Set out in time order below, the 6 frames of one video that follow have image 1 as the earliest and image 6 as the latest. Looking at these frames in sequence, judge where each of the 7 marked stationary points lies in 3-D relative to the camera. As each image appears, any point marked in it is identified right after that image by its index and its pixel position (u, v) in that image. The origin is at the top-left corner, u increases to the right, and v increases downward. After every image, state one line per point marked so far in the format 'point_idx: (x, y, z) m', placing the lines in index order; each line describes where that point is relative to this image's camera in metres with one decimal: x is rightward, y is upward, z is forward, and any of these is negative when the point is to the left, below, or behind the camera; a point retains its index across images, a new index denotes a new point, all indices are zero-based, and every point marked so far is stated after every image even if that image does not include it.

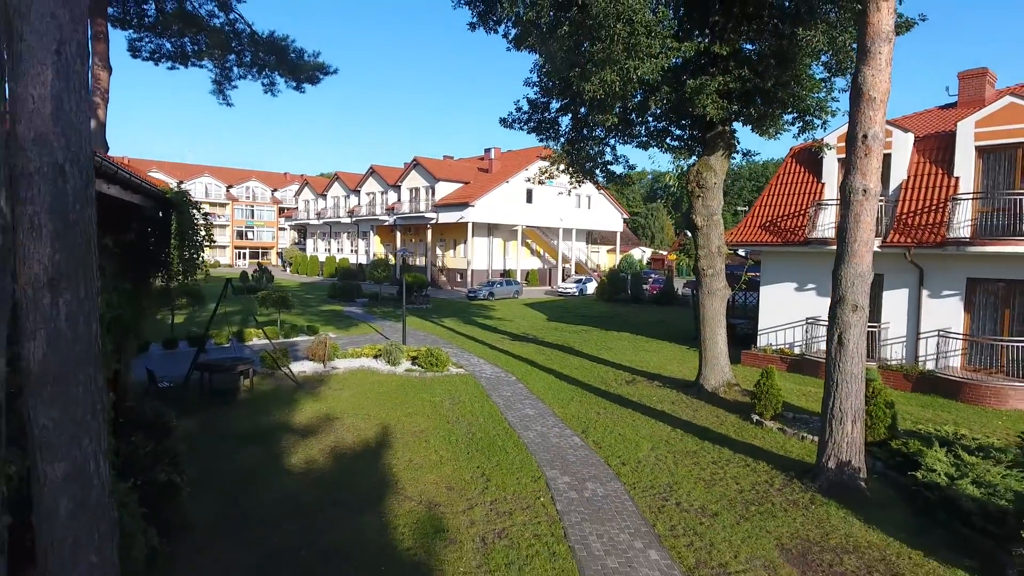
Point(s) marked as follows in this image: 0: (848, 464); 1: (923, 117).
0: (+4.0, -2.1, +7.1) m
1: (+10.1, +4.2, +14.7) m
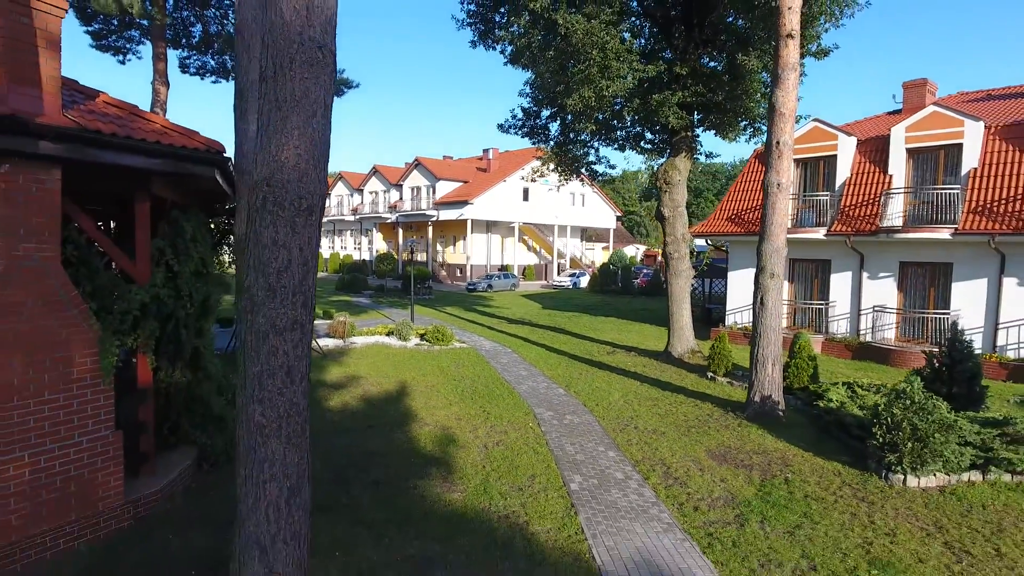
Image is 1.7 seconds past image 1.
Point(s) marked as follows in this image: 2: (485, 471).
0: (+3.9, -1.7, +9.1) m
1: (+10.0, +4.7, +16.8) m
2: (-0.3, -2.2, +7.1) m
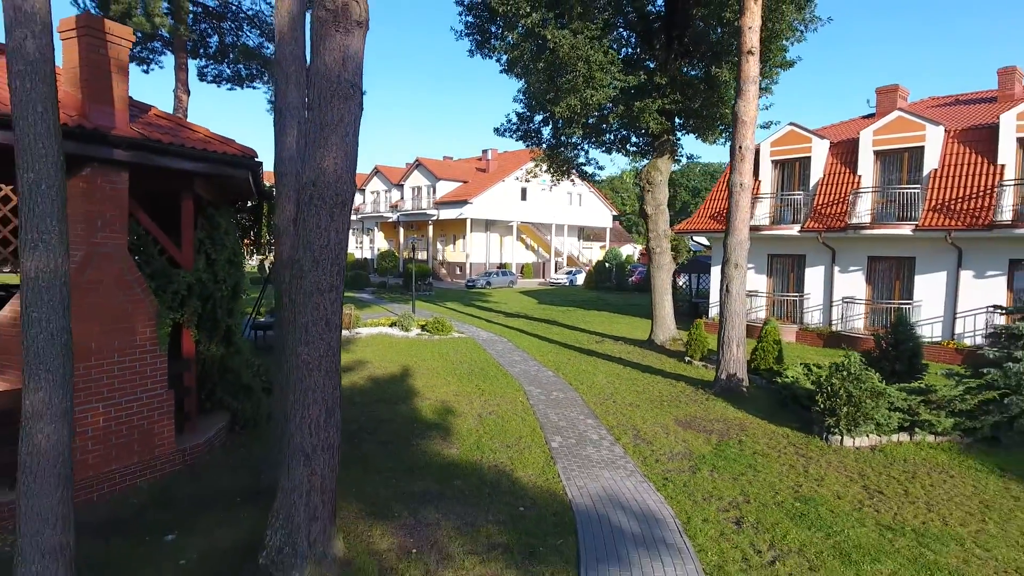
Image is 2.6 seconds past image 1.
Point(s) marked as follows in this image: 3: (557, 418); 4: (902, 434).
0: (+3.8, -1.5, +10.2) m
1: (+9.8, +4.8, +17.8) m
2: (-0.5, -2.0, +8.2) m
3: (+0.7, -2.0, +8.9) m
4: (+5.2, -1.9, +8.0) m
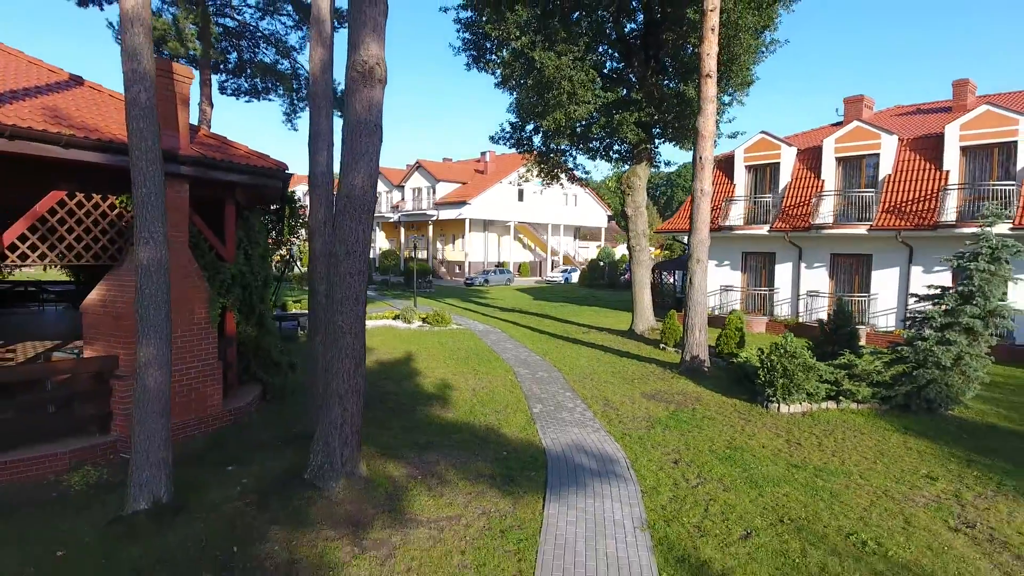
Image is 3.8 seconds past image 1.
0: (+3.6, -1.3, +11.6) m
1: (+9.6, +5.0, +19.3) m
2: (-0.7, -1.9, +9.6) m
3: (+0.5, -1.8, +10.4) m
4: (+5.0, -1.8, +9.5) m
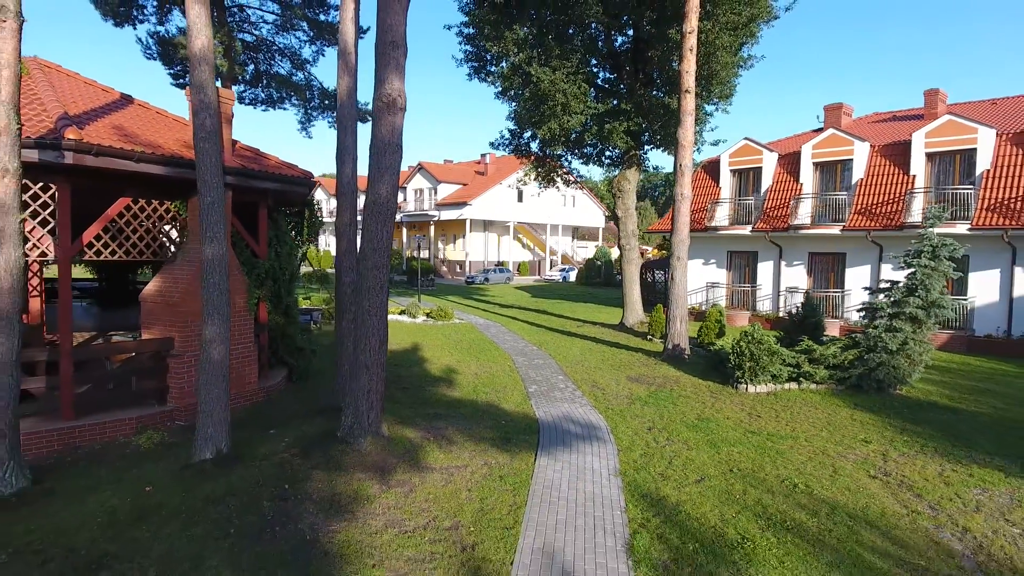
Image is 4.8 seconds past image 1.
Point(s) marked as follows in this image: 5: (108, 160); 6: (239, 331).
0: (+3.6, -1.2, +12.8) m
1: (+9.6, +5.1, +20.5) m
2: (-0.7, -1.7, +10.8) m
3: (+0.5, -1.7, +11.6) m
4: (+5.0, -1.7, +10.7) m
5: (-4.7, +1.5, +7.0) m
6: (-4.0, -0.6, +8.8) m
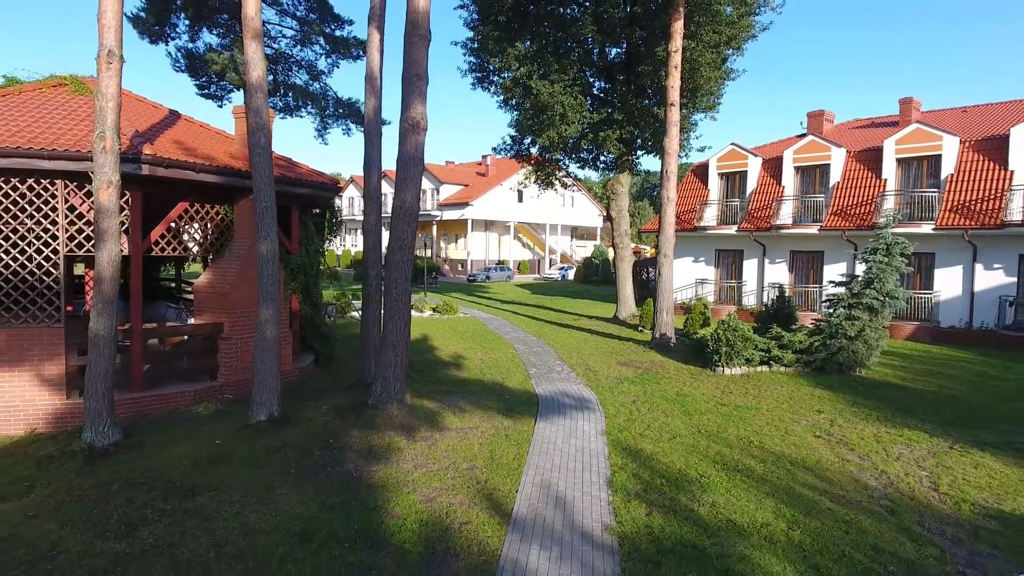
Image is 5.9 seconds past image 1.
0: (+3.6, -1.1, +14.1) m
1: (+9.7, +5.2, +21.8) m
2: (-0.6, -1.6, +12.2) m
3: (+0.5, -1.6, +12.9) m
4: (+5.1, -1.6, +12.0) m
5: (-4.7, +1.6, +8.3) m
6: (-4.0, -0.5, +10.1) m
